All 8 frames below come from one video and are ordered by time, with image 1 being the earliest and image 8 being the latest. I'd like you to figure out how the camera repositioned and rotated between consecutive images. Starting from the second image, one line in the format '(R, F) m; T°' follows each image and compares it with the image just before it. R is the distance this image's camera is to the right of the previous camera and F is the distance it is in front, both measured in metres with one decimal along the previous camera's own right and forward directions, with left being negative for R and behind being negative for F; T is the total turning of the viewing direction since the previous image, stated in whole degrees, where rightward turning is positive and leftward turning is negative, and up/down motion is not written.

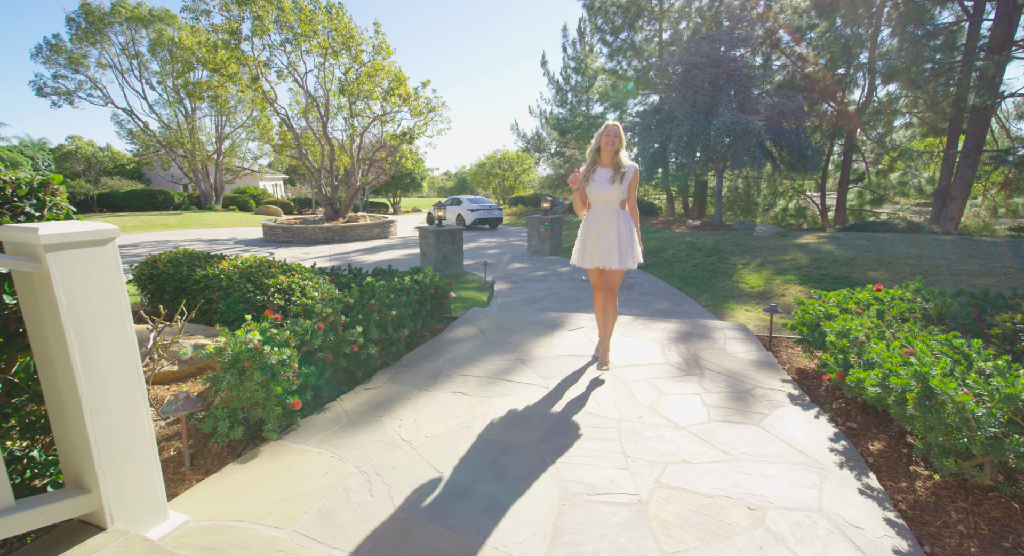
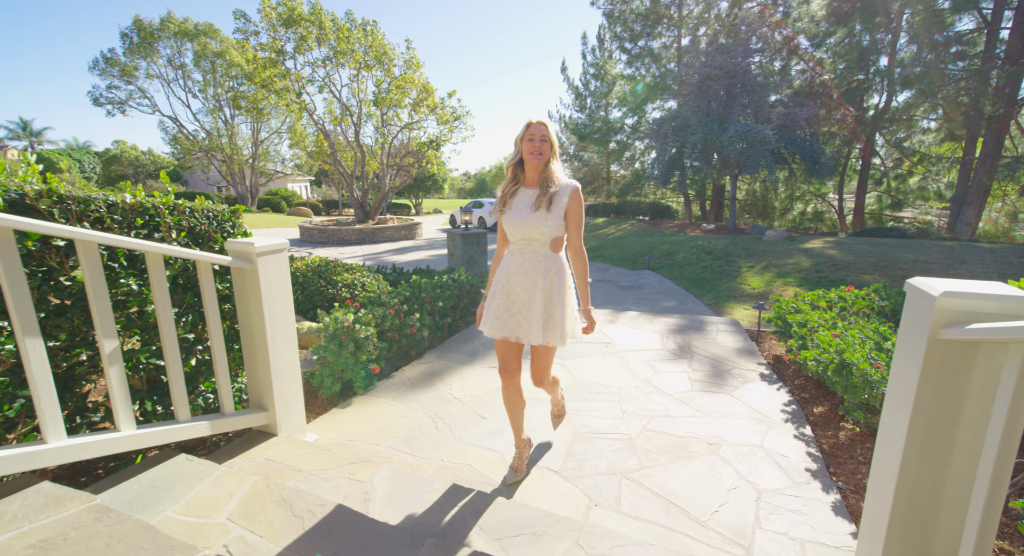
(-0.1, -0.8) m; -2°
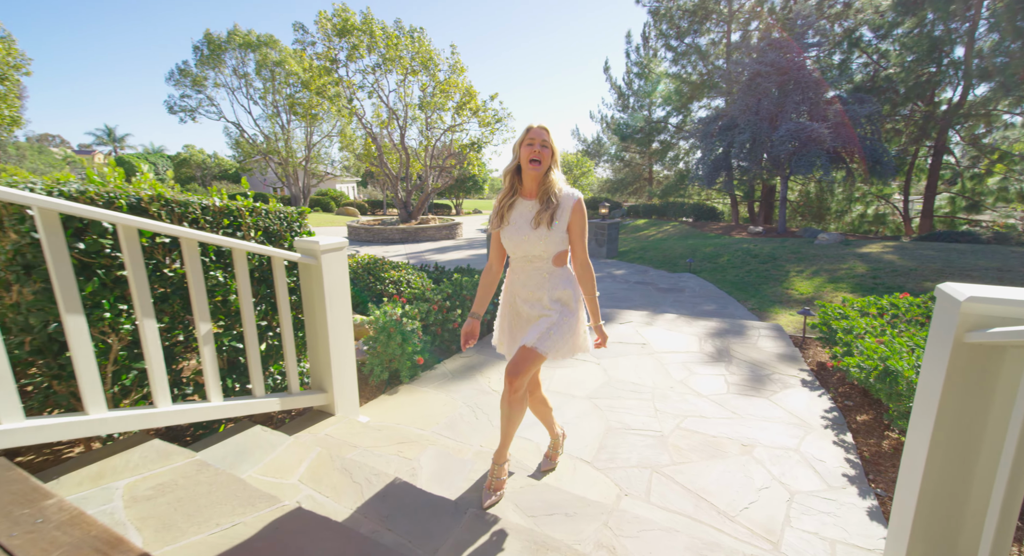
(0.0, -0.1) m; -5°
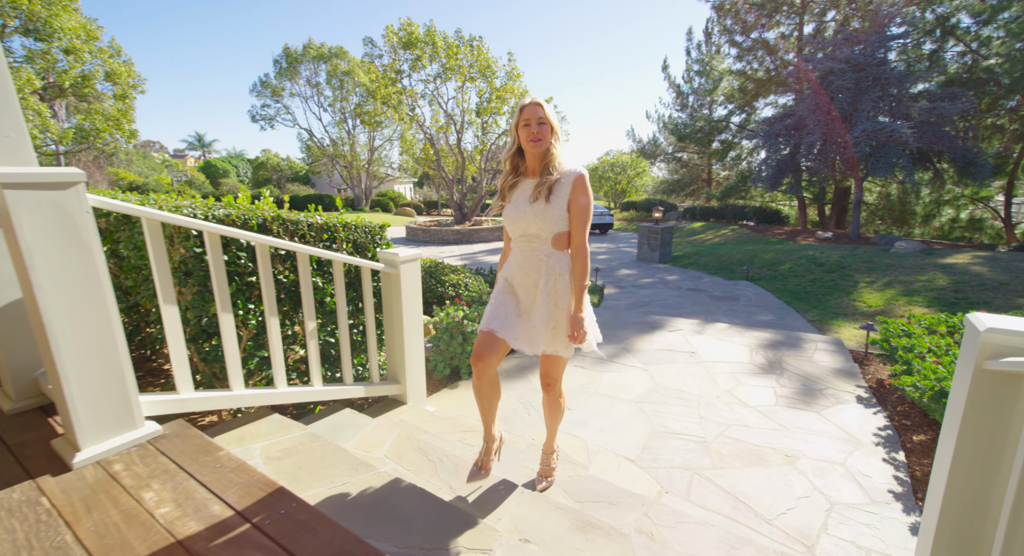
(0.0, -0.3) m; -6°
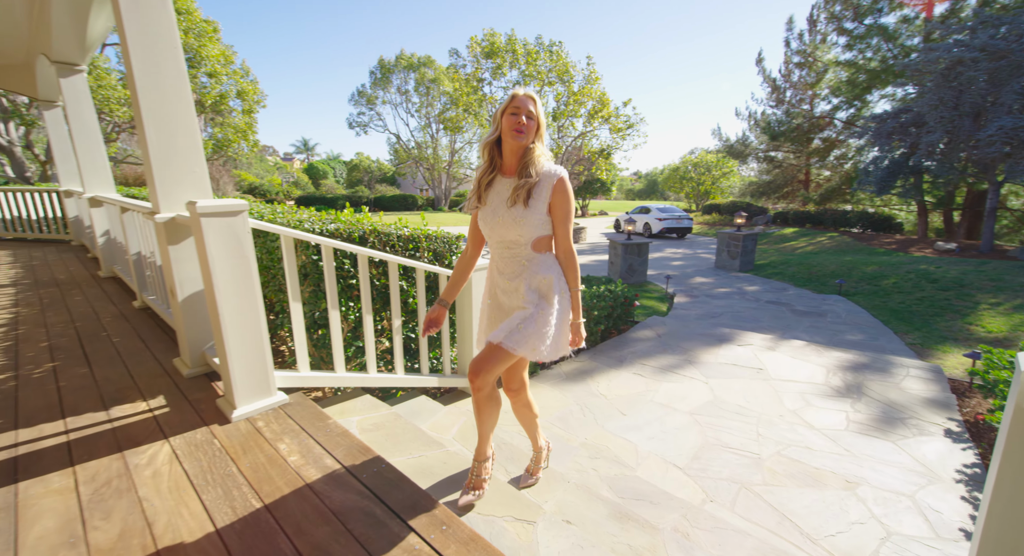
(+0.1, -0.3) m; -9°
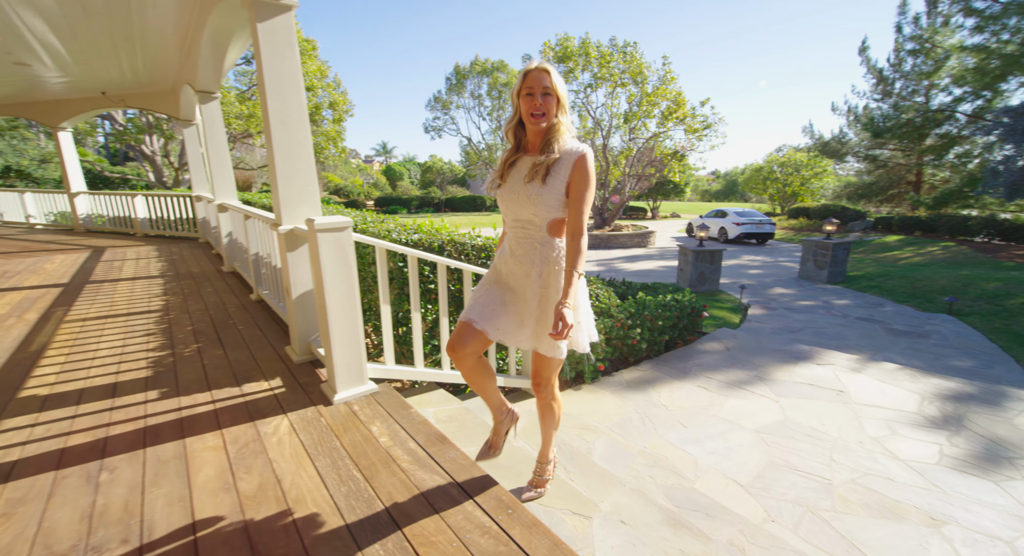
(0.0, -0.2) m; -9°
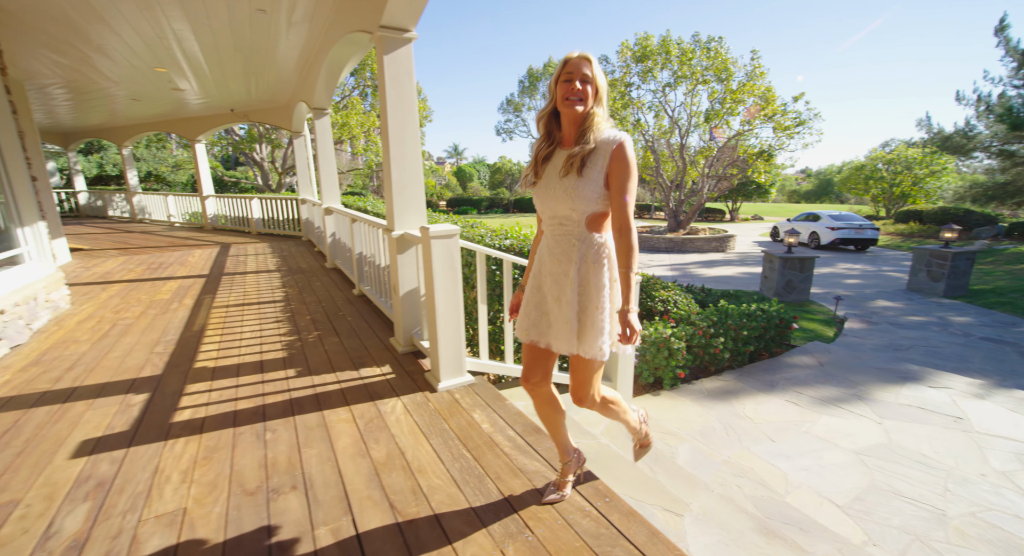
(-0.1, -0.1) m; -9°
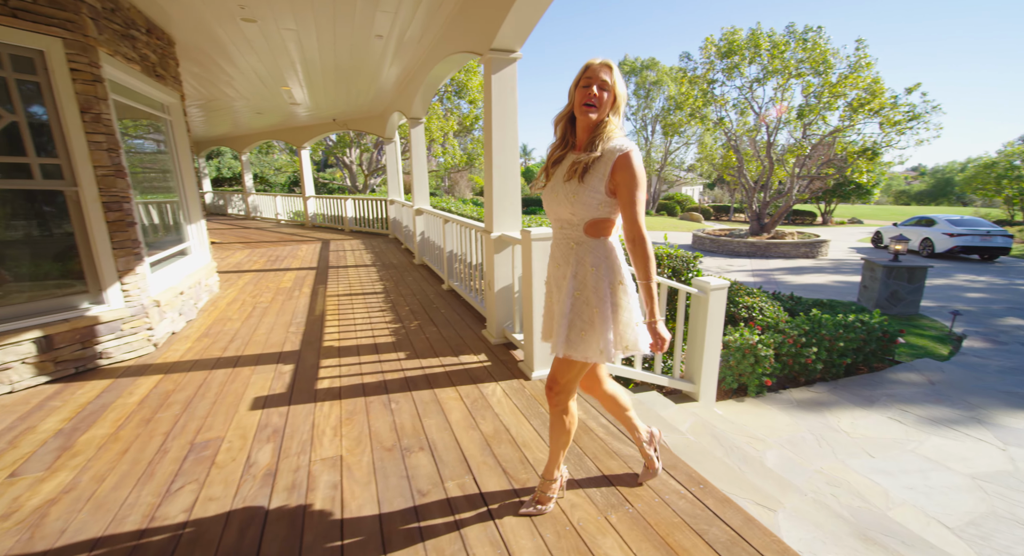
(-0.1, -0.2) m; -9°
